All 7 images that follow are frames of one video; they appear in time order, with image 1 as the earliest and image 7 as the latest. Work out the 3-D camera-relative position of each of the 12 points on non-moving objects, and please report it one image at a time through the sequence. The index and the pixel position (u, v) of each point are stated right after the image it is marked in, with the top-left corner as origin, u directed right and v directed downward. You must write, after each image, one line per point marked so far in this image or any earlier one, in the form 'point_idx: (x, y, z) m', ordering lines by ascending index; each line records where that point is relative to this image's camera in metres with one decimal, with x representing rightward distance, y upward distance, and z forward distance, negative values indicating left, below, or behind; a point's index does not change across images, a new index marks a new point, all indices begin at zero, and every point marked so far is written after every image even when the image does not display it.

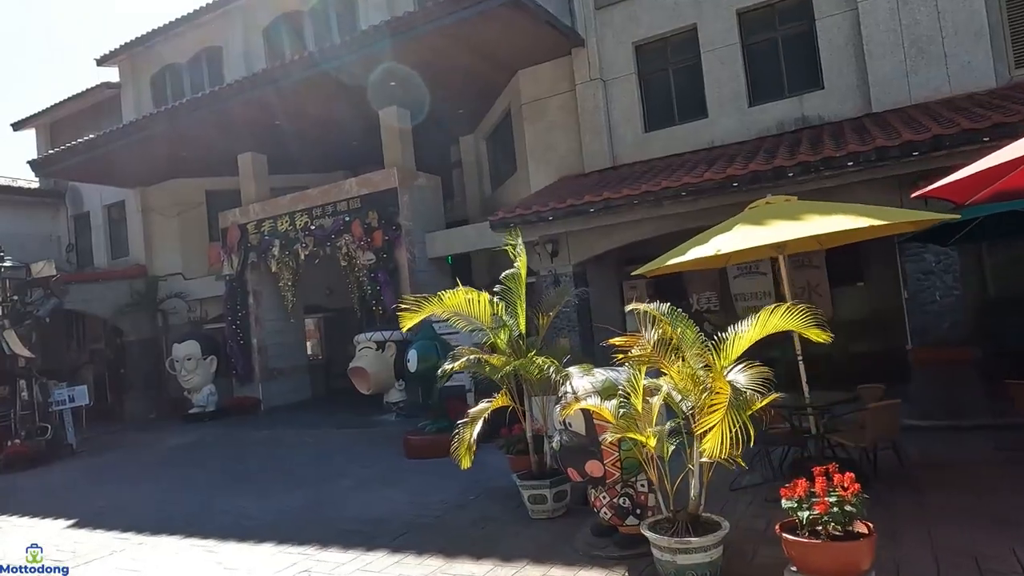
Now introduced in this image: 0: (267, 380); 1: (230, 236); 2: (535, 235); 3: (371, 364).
0: (-5.0, -1.9, +13.8) m
1: (-5.8, +1.1, +13.8) m
2: (+0.3, +0.7, +8.5) m
3: (-2.2, -1.2, +10.6) m
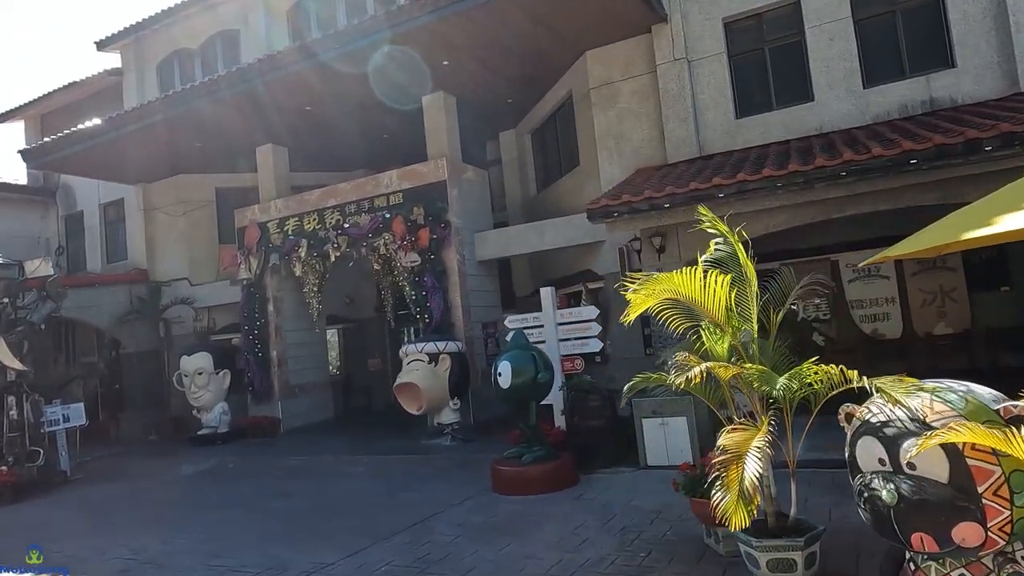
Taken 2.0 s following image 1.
0: (-4.1, -2.0, +12.3) m
1: (-4.8, +1.0, +12.4) m
2: (+1.4, +0.7, +7.2) m
3: (-1.2, -1.3, +9.2) m
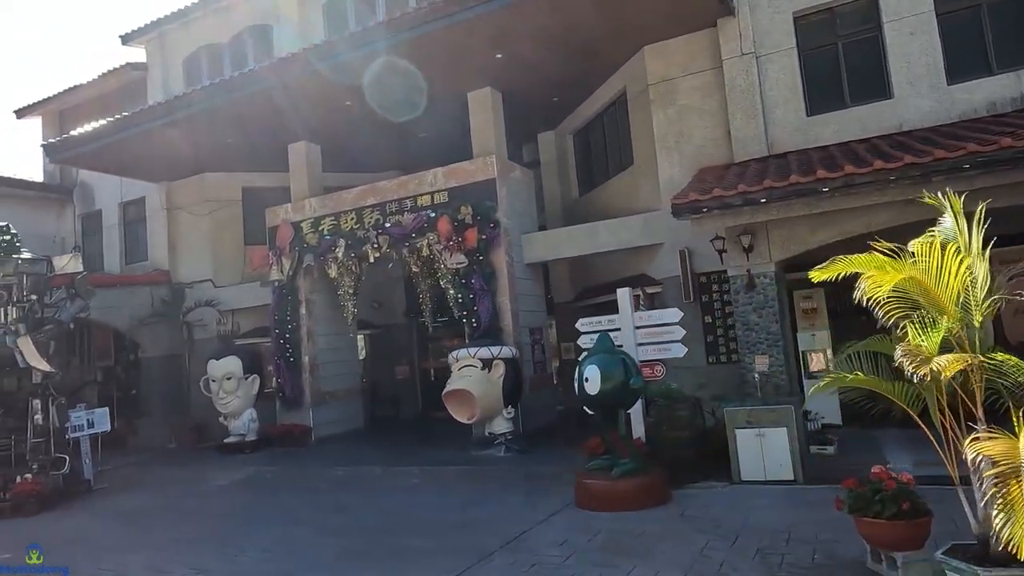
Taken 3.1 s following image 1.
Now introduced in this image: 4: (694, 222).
0: (-3.4, -2.1, +11.8) m
1: (-4.1, +0.9, +11.9) m
2: (+2.2, +0.6, +6.7) m
3: (-0.5, -1.3, +8.7) m
4: (+1.9, +0.7, +6.8) m
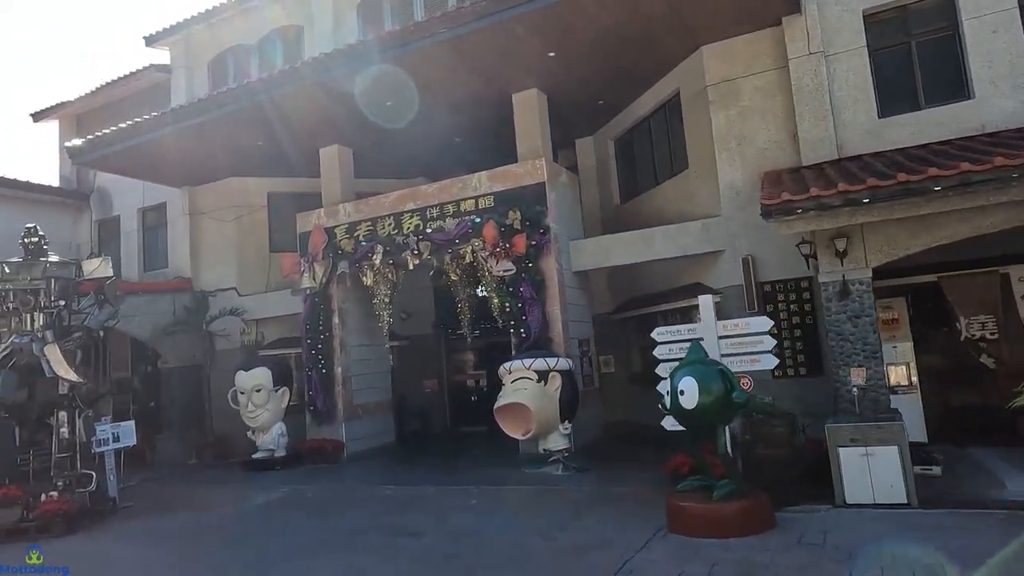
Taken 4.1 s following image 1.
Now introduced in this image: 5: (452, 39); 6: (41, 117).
0: (-2.7, -2.2, +11.2) m
1: (-3.4, +0.8, +11.4) m
2: (+2.9, +0.6, +6.3) m
3: (+0.3, -1.4, +8.2) m
4: (+2.6, +0.6, +6.4) m
5: (-0.8, +3.3, +9.0) m
6: (-11.0, +4.0, +15.7) m
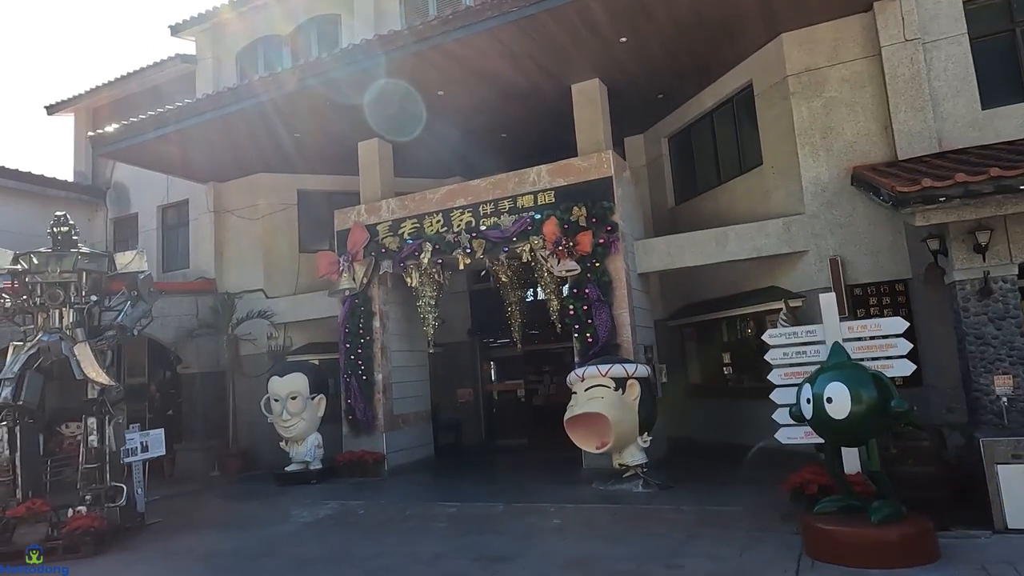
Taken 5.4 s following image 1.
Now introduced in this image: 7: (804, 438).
0: (-1.9, -2.2, +10.5) m
1: (-2.5, +0.8, +10.7) m
2: (+3.8, +0.6, +5.7) m
3: (+1.1, -1.4, +7.5) m
4: (+3.5, +0.6, +5.7) m
5: (+0.1, +3.3, +8.4) m
6: (-10.2, +4.0, +15.0) m
7: (+2.6, -1.3, +6.0) m
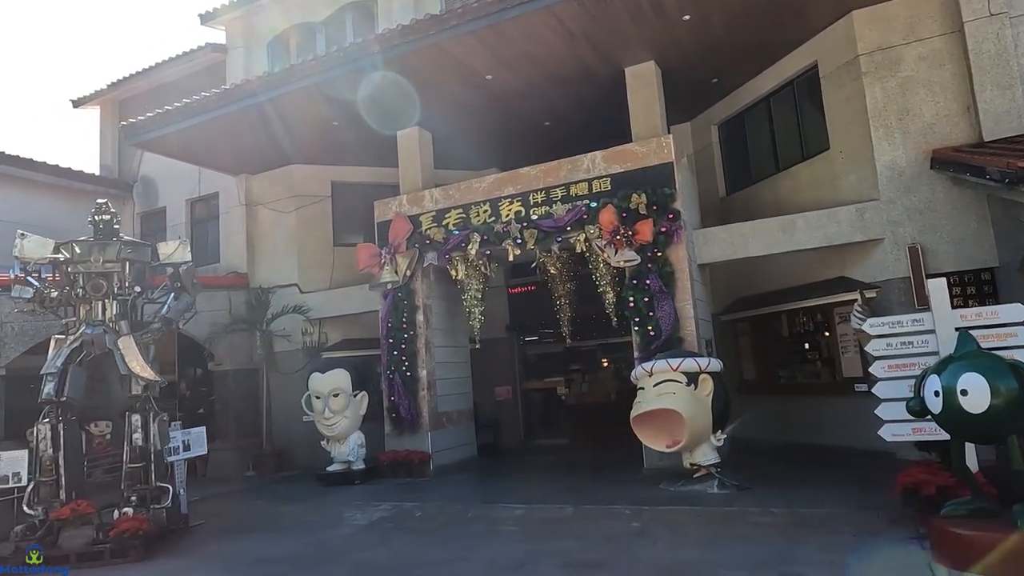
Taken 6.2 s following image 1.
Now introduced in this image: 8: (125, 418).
0: (-1.1, -2.1, +10.1) m
1: (-1.8, +0.9, +10.3) m
2: (+4.5, +0.7, +5.2) m
3: (+1.8, -1.2, +7.1) m
4: (+4.2, +0.8, +5.3) m
5: (+0.8, +3.5, +8.0) m
6: (-9.4, +4.1, +14.7) m
7: (+3.3, -1.2, +5.5) m
8: (-4.2, -1.4, +7.3) m
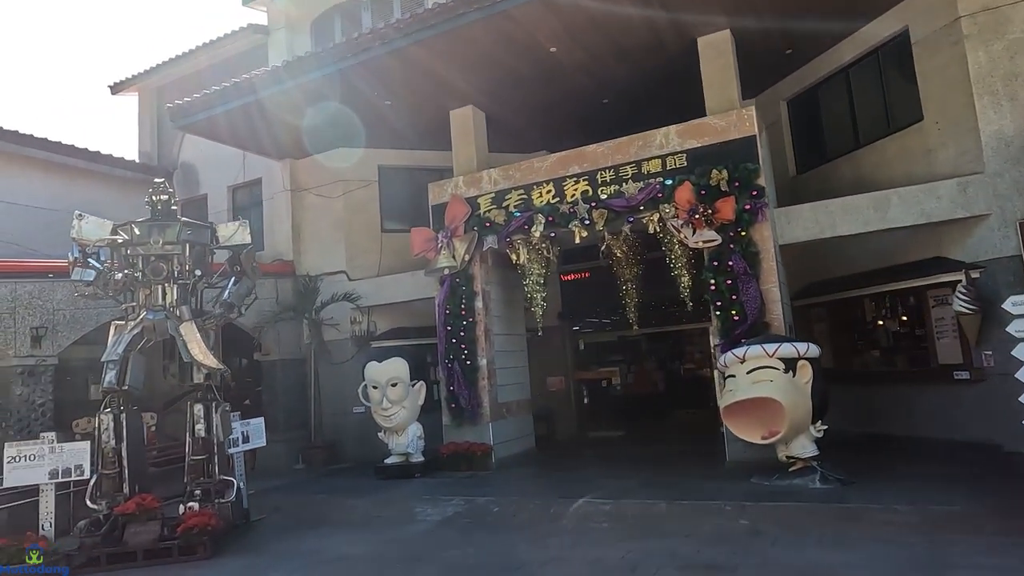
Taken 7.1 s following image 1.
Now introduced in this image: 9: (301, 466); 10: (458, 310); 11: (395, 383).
0: (-0.2, -1.9, +9.7) m
1: (-0.9, +1.1, +9.9) m
2: (+5.3, +0.9, +4.6) m
3: (+2.7, -1.0, +6.6) m
4: (+5.0, +1.0, +4.7) m
5: (+1.6, +3.7, +7.5) m
6: (-8.4, +4.3, +14.4) m
7: (+4.1, -1.0, +5.0) m
8: (-3.4, -1.2, +7.0) m
9: (-3.5, -3.0, +11.1) m
10: (-0.8, -0.3, +9.8) m
11: (-1.6, -1.3, +9.4) m
